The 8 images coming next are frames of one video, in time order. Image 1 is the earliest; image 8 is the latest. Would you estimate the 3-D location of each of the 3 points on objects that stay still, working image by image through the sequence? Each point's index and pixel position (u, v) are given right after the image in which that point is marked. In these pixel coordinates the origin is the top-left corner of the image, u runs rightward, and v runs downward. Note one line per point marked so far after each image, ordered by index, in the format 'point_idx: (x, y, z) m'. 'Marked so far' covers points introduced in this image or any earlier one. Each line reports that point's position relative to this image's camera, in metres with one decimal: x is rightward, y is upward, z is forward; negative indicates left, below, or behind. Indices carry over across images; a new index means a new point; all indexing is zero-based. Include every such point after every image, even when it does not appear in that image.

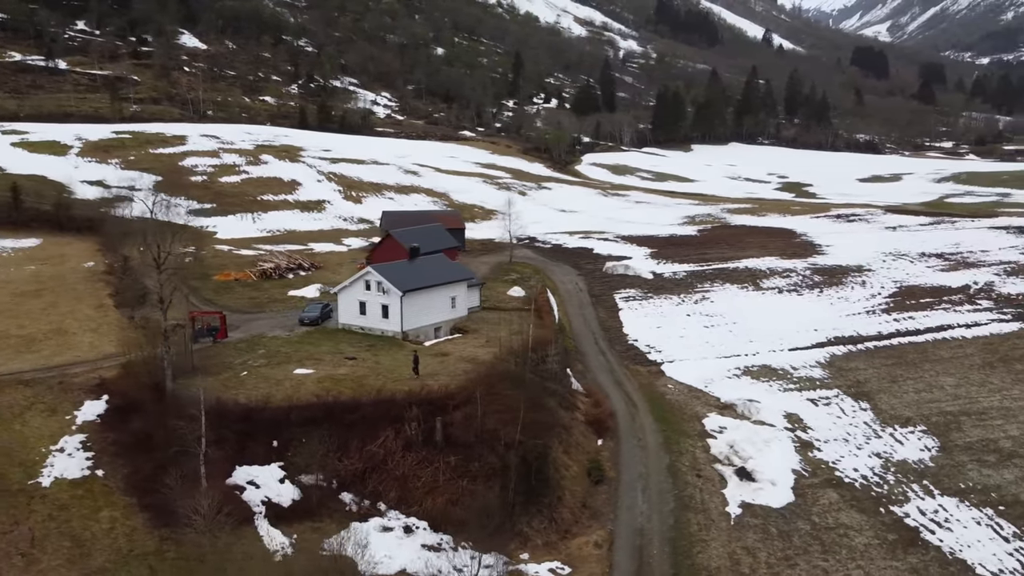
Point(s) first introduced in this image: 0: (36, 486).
0: (-11.0, -4.6, +18.9) m
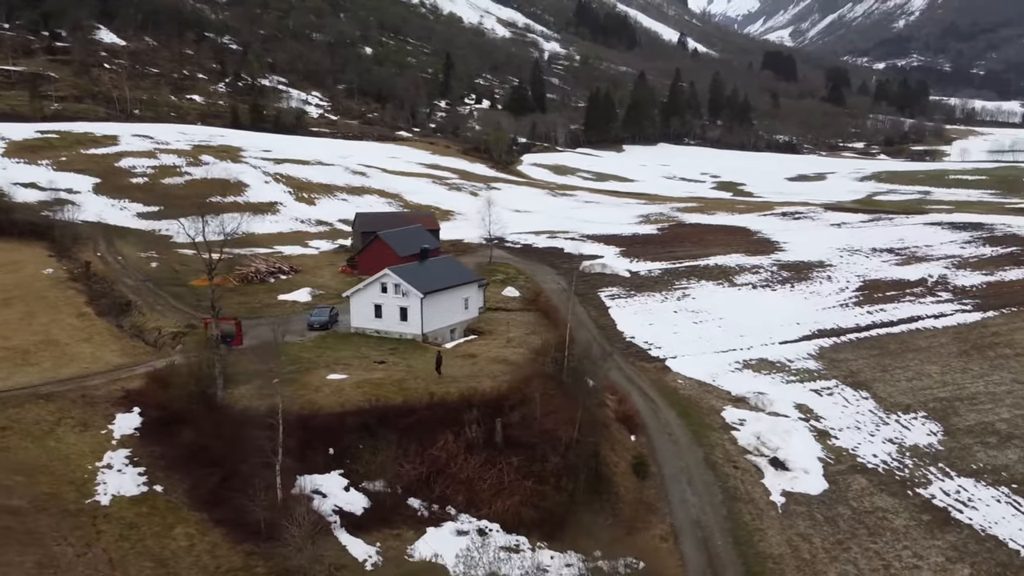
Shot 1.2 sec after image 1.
0: (-9.1, -4.8, +17.9) m
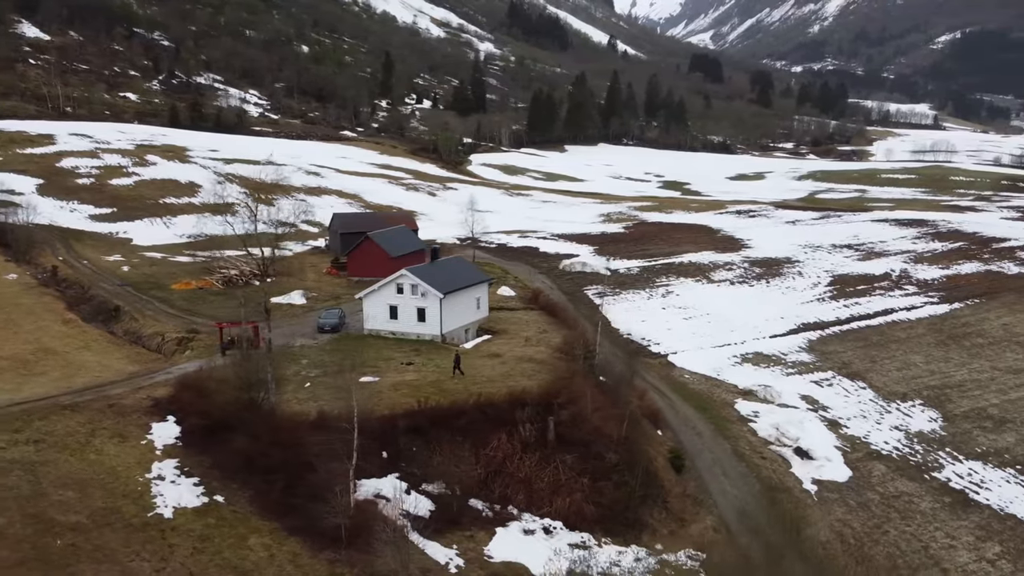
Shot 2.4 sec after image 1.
0: (-7.4, -4.8, +17.1) m
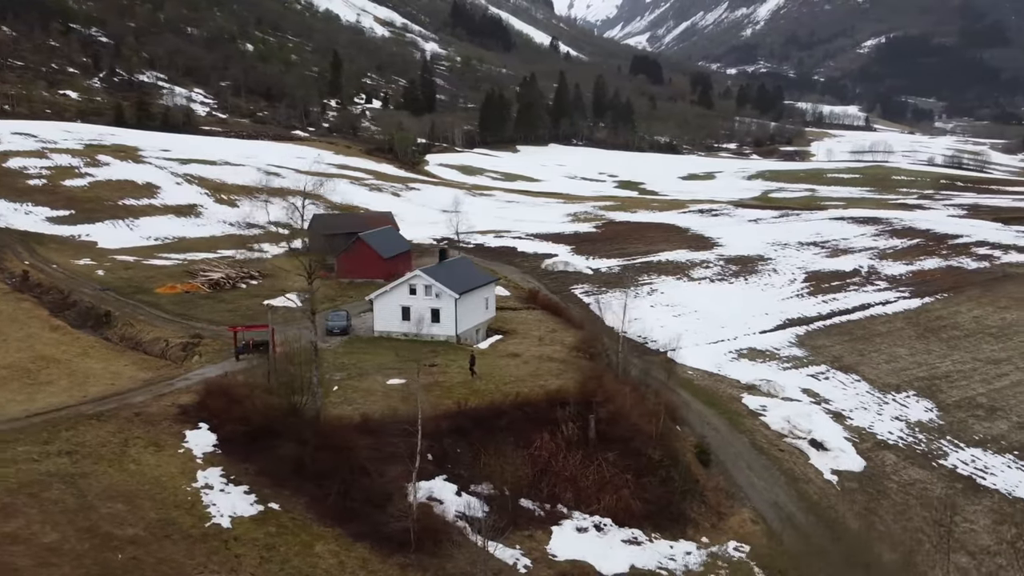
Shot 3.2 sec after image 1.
0: (-6.0, -4.9, +16.6) m
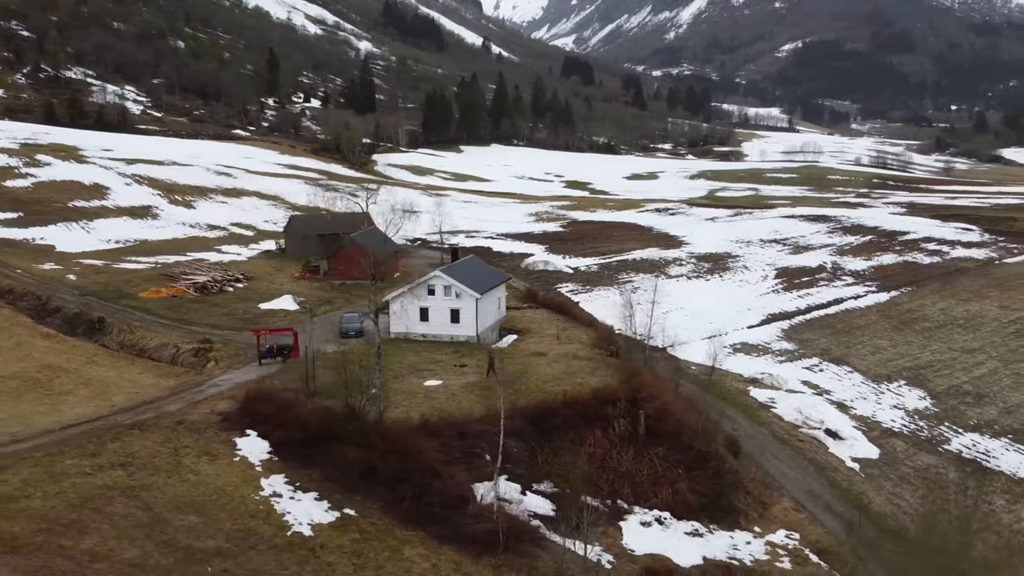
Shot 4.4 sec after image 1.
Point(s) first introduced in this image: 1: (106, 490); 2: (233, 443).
0: (-4.2, -4.9, +16.2) m
1: (-8.5, -4.2, +17.0) m
2: (-6.7, -3.7, +19.5) m
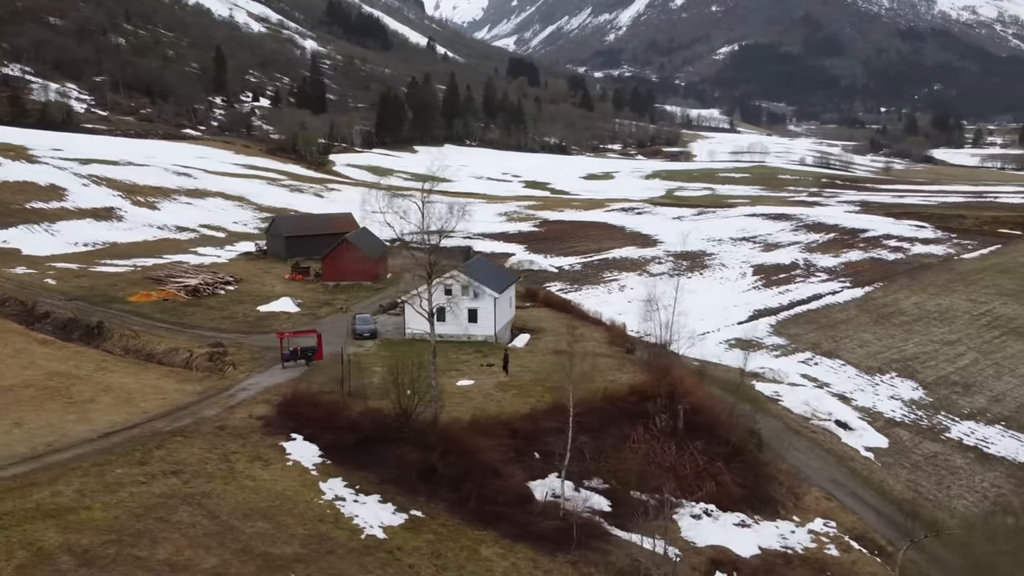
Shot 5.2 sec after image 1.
0: (-2.7, -4.9, +16.0) m
1: (-7.0, -4.2, +16.5) m
2: (-5.4, -3.7, +19.1) m
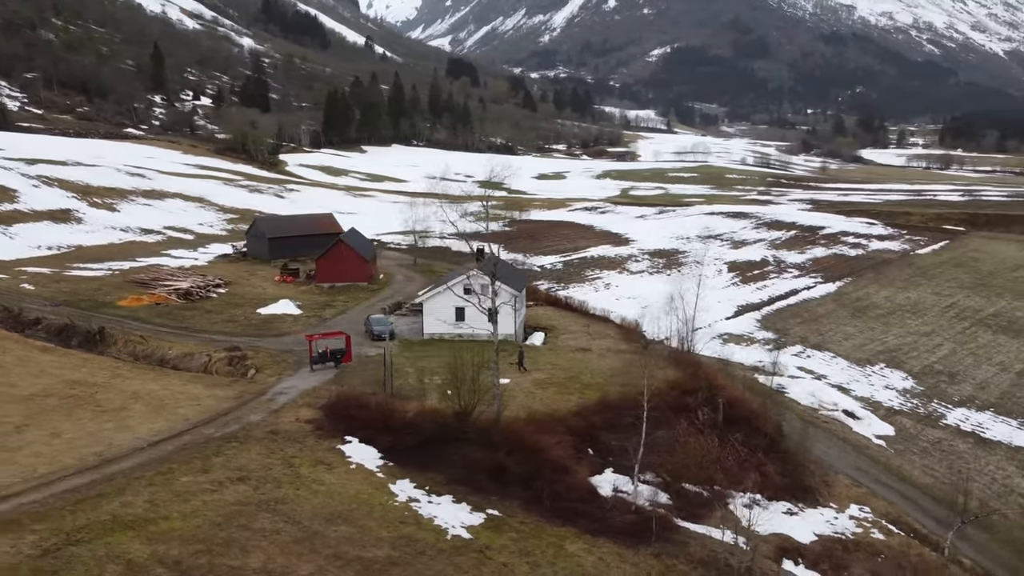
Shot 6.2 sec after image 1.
0: (-1.0, -4.9, +15.9) m
1: (-5.3, -4.3, +16.1) m
2: (-3.9, -3.7, +18.8) m
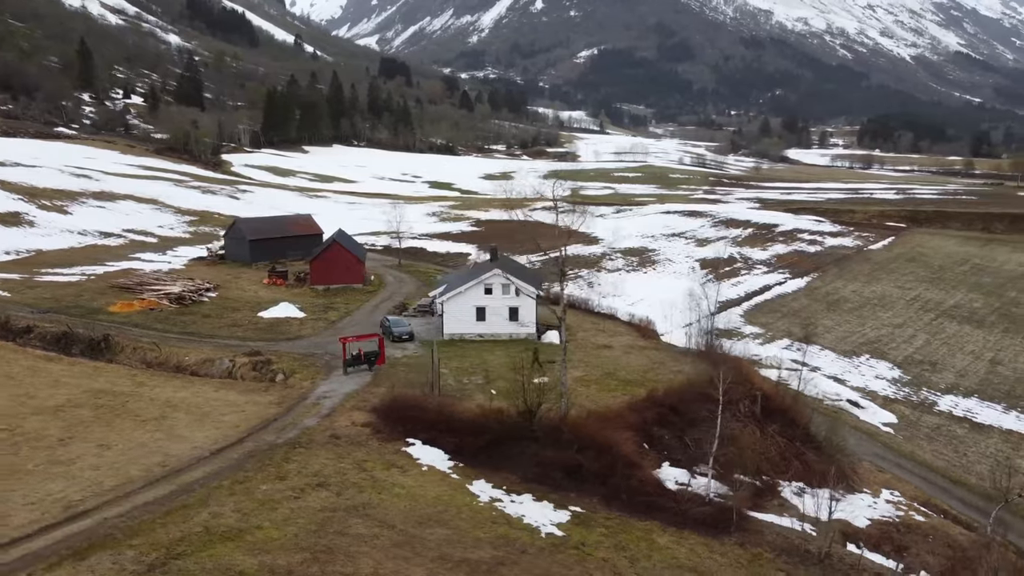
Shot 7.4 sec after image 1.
0: (+0.9, -4.9, +15.9) m
1: (-3.5, -4.3, +15.7) m
2: (-2.4, -3.7, +18.5) m
